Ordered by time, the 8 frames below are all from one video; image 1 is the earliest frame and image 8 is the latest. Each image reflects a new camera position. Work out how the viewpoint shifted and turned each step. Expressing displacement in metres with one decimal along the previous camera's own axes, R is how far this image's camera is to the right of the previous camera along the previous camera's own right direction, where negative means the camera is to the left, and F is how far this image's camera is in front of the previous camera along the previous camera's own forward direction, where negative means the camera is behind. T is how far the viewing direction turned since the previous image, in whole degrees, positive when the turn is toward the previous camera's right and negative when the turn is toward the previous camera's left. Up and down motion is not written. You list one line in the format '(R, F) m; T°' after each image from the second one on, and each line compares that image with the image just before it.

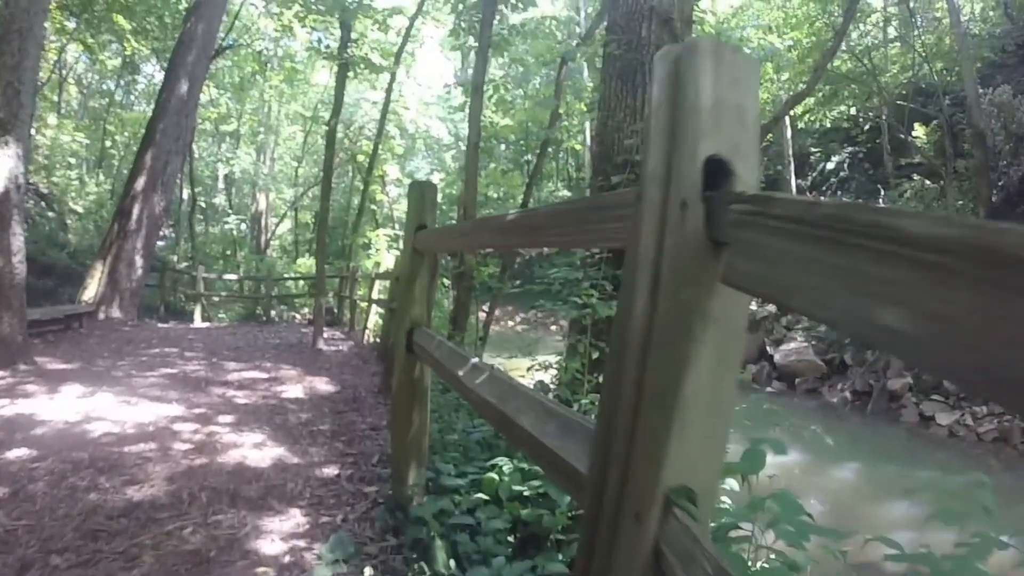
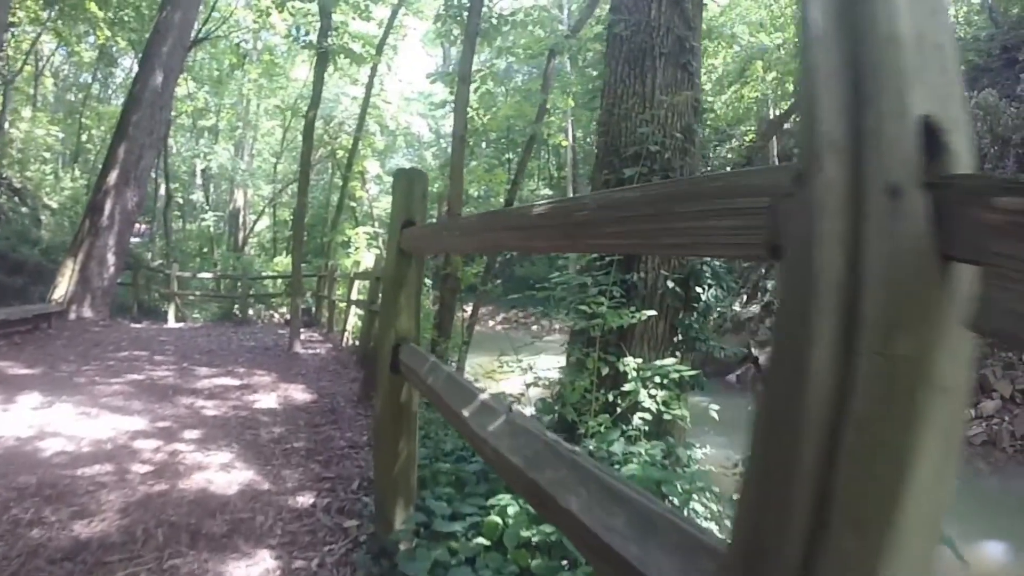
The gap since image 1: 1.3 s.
(-0.1, +0.4) m; +1°
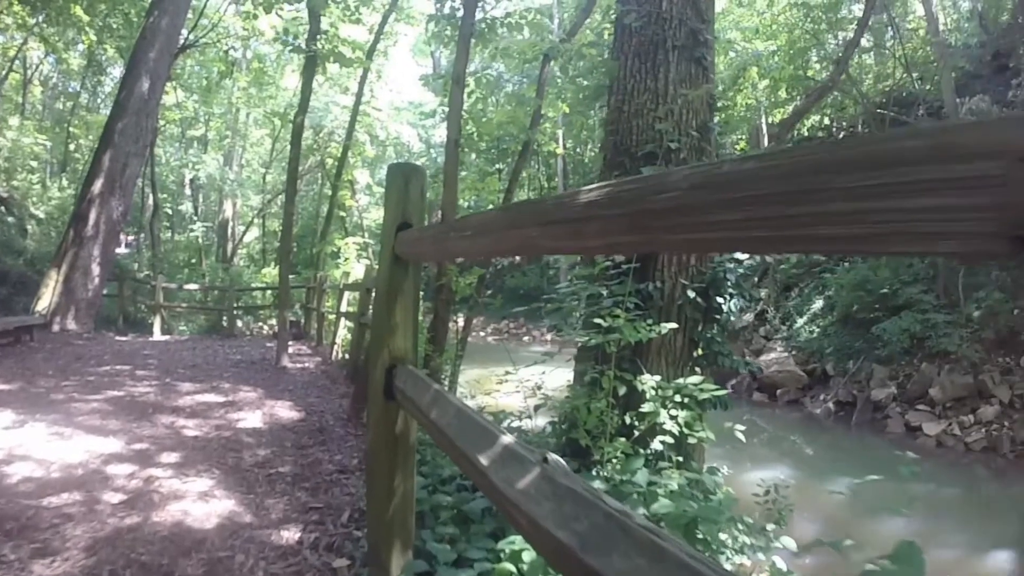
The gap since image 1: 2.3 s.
(-0.1, +0.3) m; +1°
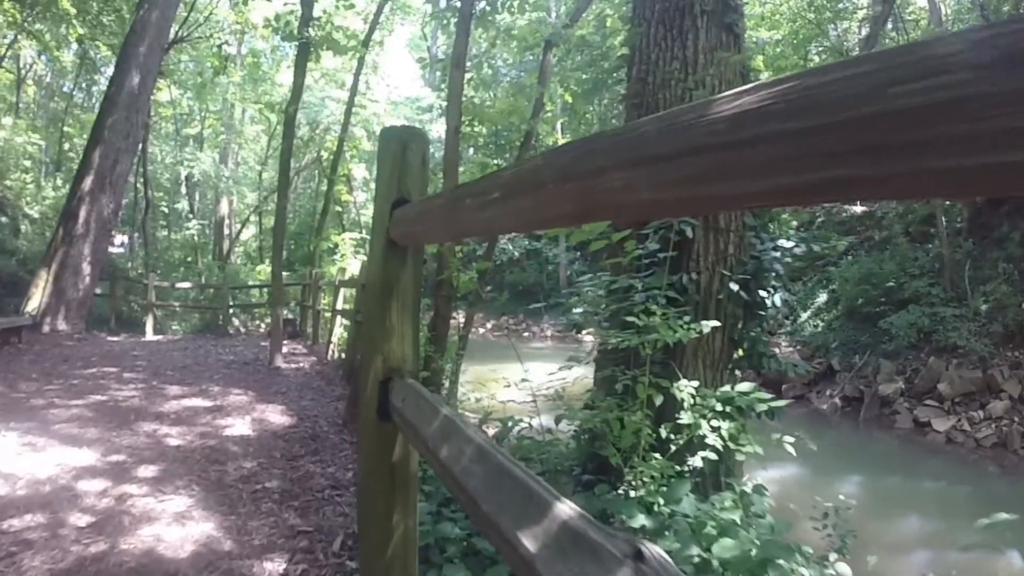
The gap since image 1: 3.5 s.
(-0.1, +0.4) m; 0°
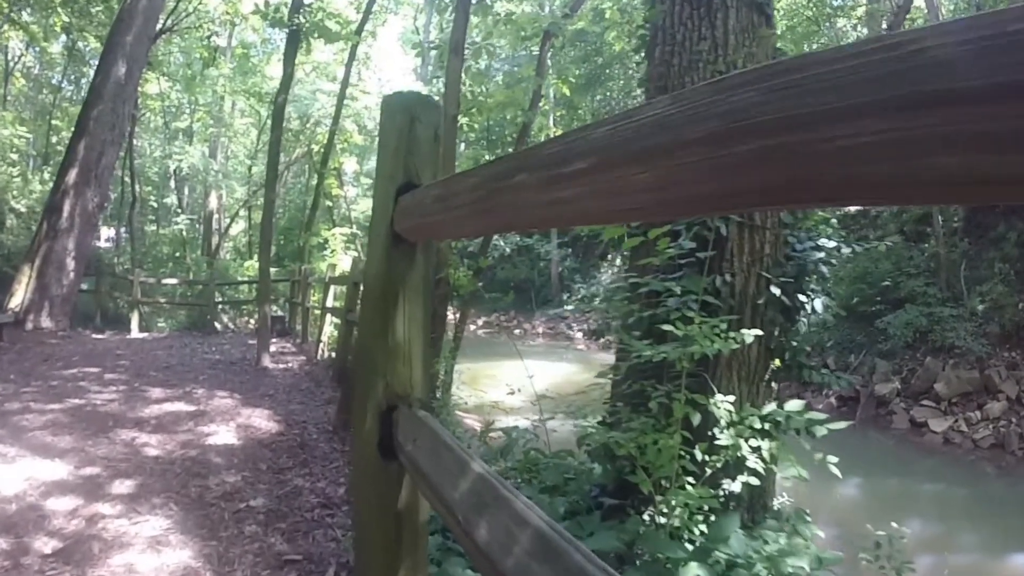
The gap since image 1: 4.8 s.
(-0.1, +0.3) m; +1°
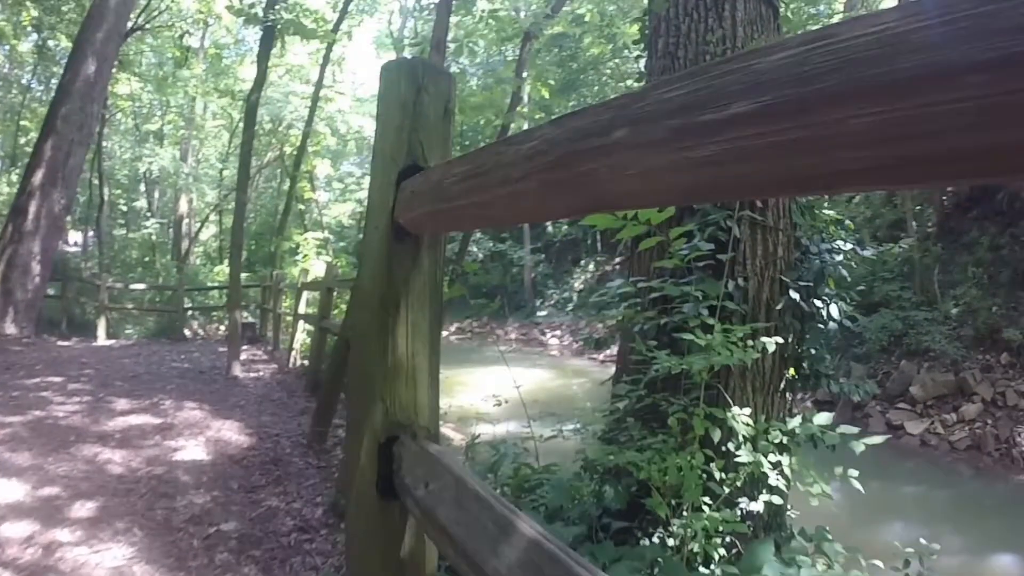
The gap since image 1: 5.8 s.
(-0.1, +0.2) m; +2°
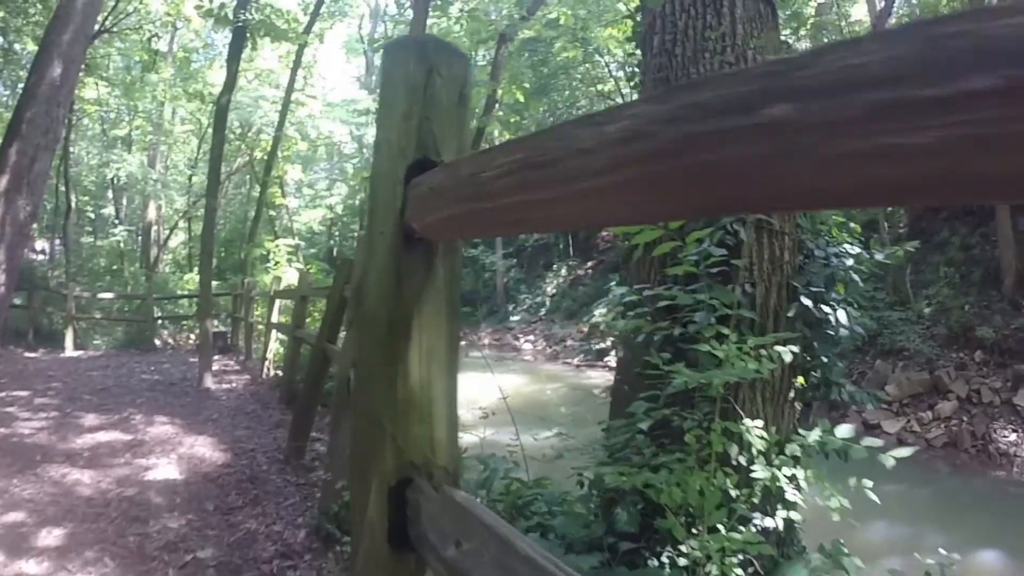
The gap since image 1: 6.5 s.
(-0.1, +0.1) m; +2°
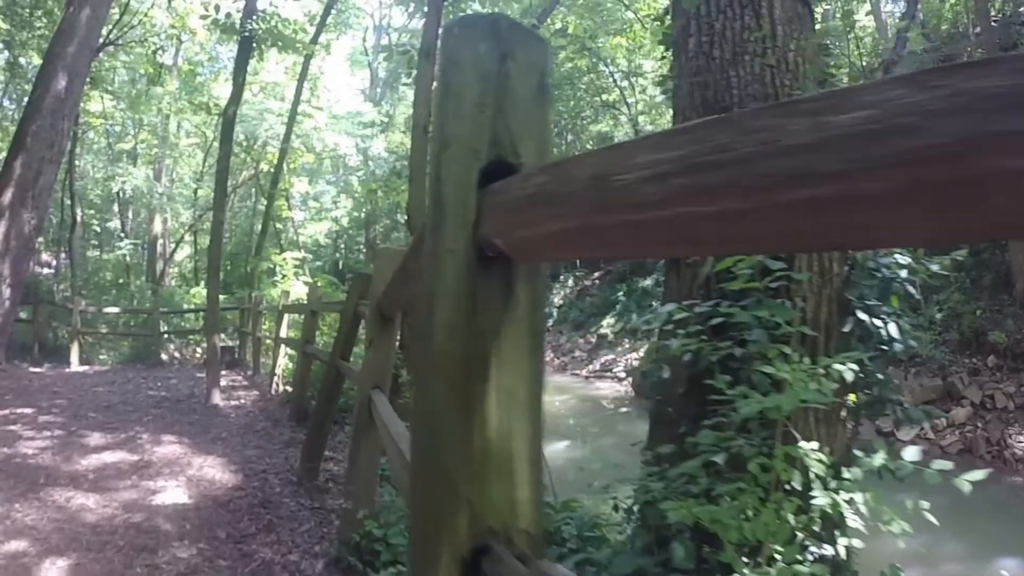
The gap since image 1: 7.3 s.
(-0.1, +0.2) m; 0°
